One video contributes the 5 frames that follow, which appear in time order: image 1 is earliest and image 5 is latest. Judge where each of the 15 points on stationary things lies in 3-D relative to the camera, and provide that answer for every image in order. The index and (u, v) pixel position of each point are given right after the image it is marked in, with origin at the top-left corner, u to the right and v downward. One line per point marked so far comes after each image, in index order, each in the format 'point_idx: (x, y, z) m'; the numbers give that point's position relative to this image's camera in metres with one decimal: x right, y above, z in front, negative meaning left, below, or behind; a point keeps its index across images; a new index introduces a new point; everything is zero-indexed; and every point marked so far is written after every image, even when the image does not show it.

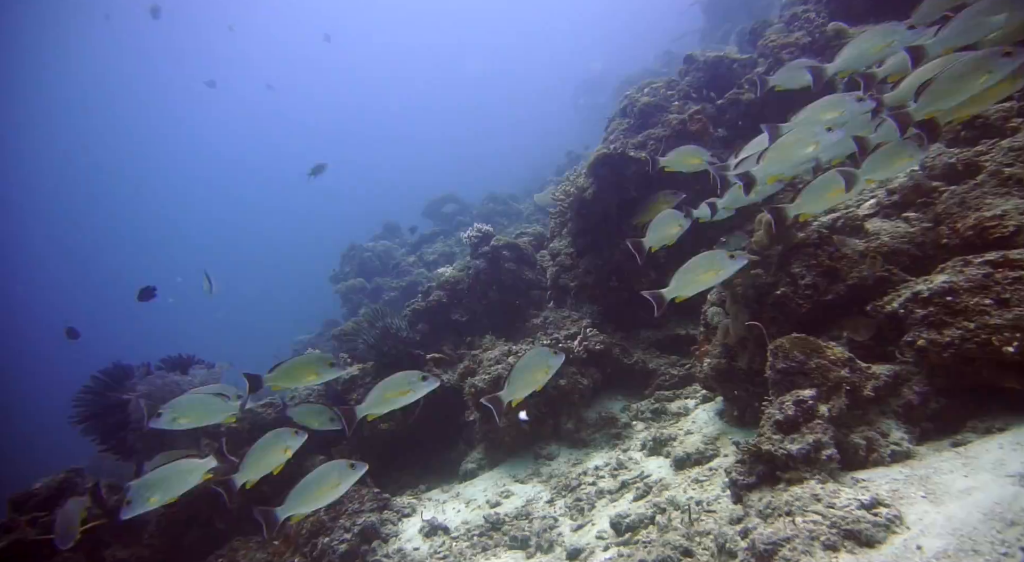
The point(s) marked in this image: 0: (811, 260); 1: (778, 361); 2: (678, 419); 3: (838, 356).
0: (+2.7, +0.2, +5.6) m
1: (+2.2, -0.7, +5.1) m
2: (+1.7, -1.4, +6.5) m
3: (+2.6, -0.6, +4.9) m
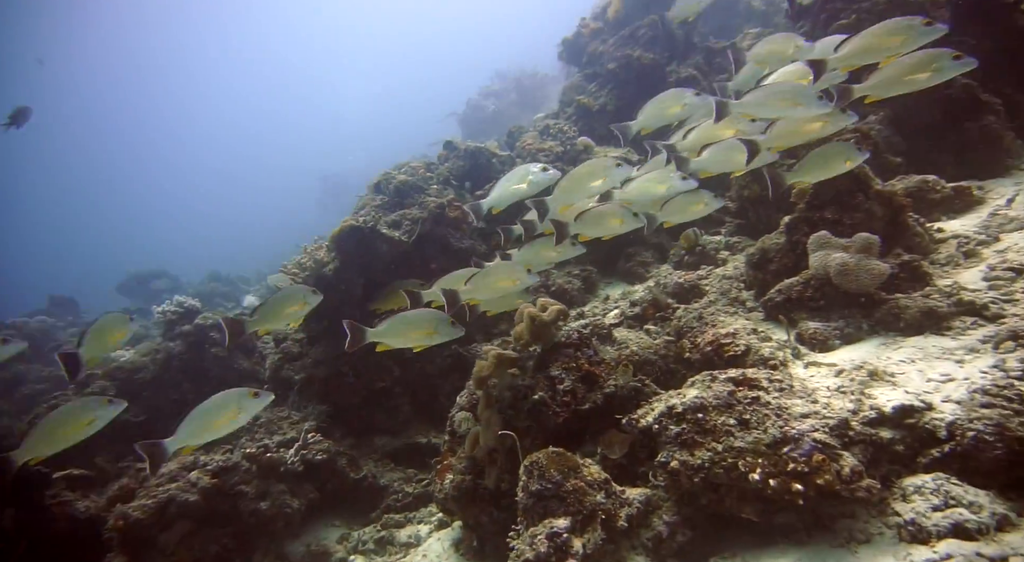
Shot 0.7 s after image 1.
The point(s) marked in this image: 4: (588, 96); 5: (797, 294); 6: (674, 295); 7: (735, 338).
0: (+0.5, -0.7, +5.2) m
1: (+0.1, -1.4, +4.4) m
2: (-0.9, -2.3, +5.3) m
3: (+0.6, -1.4, +4.4) m
4: (+1.7, +4.1, +13.8) m
5: (+2.6, -0.1, +5.6) m
6: (+1.8, -0.2, +7.0) m
7: (+1.9, -0.5, +5.3) m
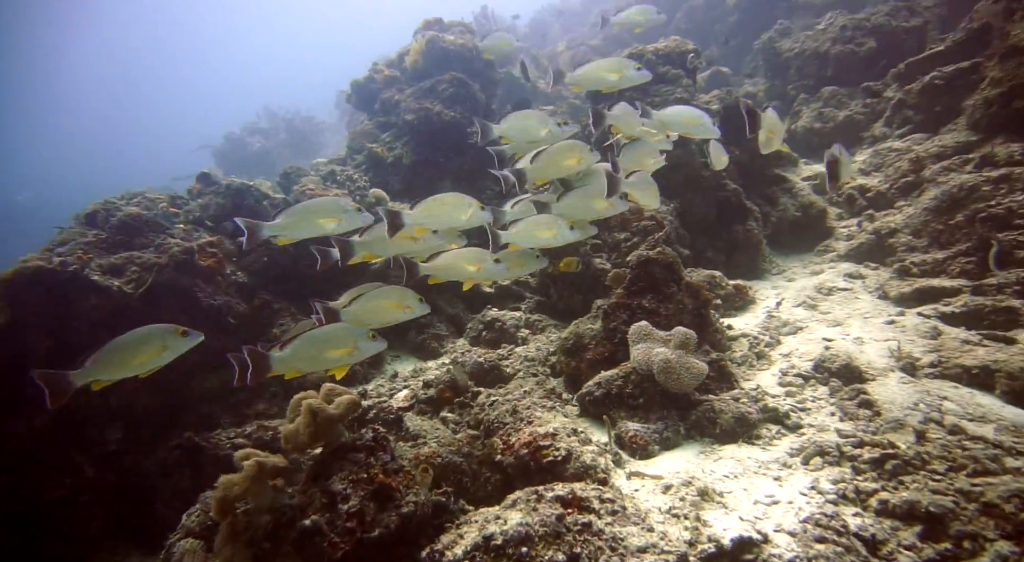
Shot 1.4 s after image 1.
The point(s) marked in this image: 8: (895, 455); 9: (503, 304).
0: (-1.0, -1.2, +3.9) m
1: (-1.1, -1.9, +3.0) m
2: (-2.4, -2.7, +3.4) m
3: (-0.7, -1.9, +3.2) m
4: (-2.6, +2.9, +12.8) m
5: (+0.9, -0.9, +5.1) m
6: (-0.4, -0.9, +6.1) m
7: (+0.3, -1.2, +4.5) m
8: (+2.4, -1.1, +4.0) m
9: (-0.2, -0.4, +8.6) m
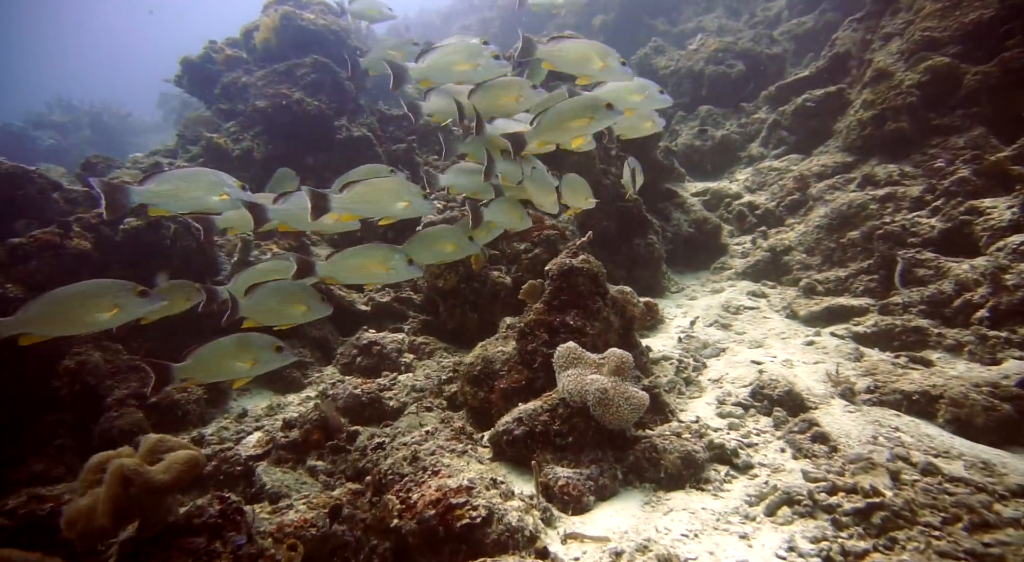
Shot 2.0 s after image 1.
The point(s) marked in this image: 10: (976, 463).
0: (-1.4, -1.2, +2.6) m
1: (-1.3, -1.9, +1.7) m
2: (-2.7, -2.6, +1.8) m
3: (-0.9, -1.9, +2.0) m
4: (-4.8, +2.7, +11.1) m
5: (+0.2, -1.0, +4.2) m
6: (-1.2, -1.0, +4.9) m
7: (-0.2, -1.2, +3.5) m
8: (+2.0, -1.2, +3.4) m
9: (-1.5, -0.5, +7.4) m
10: (+2.7, -1.1, +3.6) m
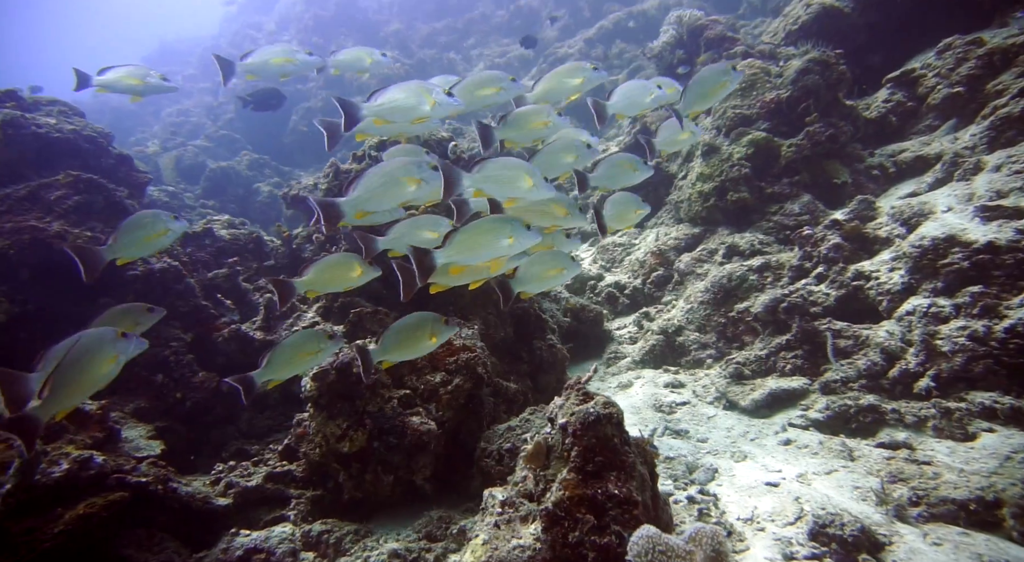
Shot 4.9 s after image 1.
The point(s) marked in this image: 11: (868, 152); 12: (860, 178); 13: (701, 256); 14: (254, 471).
0: (-0.2, -2.0, +0.8) m
1: (+0.3, -2.5, -0.1) m
2: (-1.0, -3.5, -0.6) m
3: (+0.5, -2.5, +0.3) m
4: (-6.9, +0.4, +7.7) m
5: (+0.6, -1.8, +2.9) m
6: (-0.9, -2.1, +3.0) m
7: (+0.5, -2.0, +2.0) m
8: (+2.6, -1.8, +2.7) m
9: (-2.2, -2.0, +5.2) m
10: (+3.2, -1.6, +3.3) m
11: (+5.6, +2.0, +9.7) m
12: (+5.2, +1.5, +9.3) m
13: (+2.8, +0.3, +9.2) m
14: (-2.3, -1.7, +5.5) m
